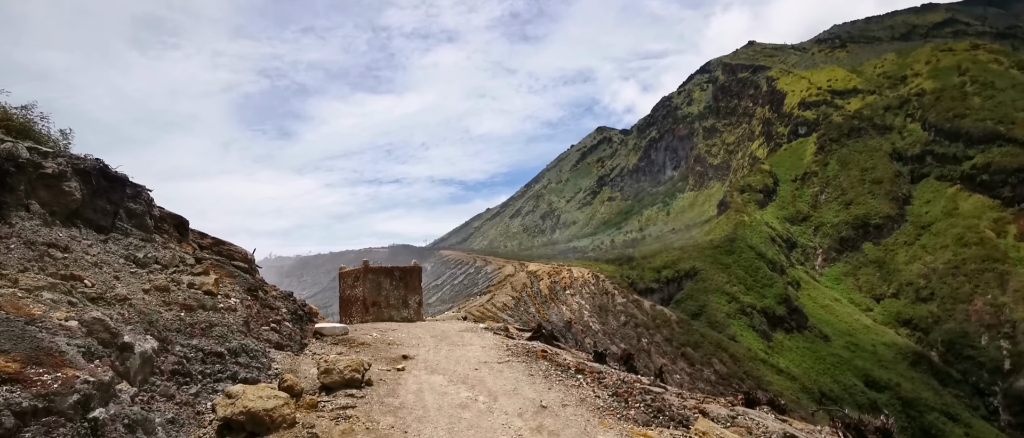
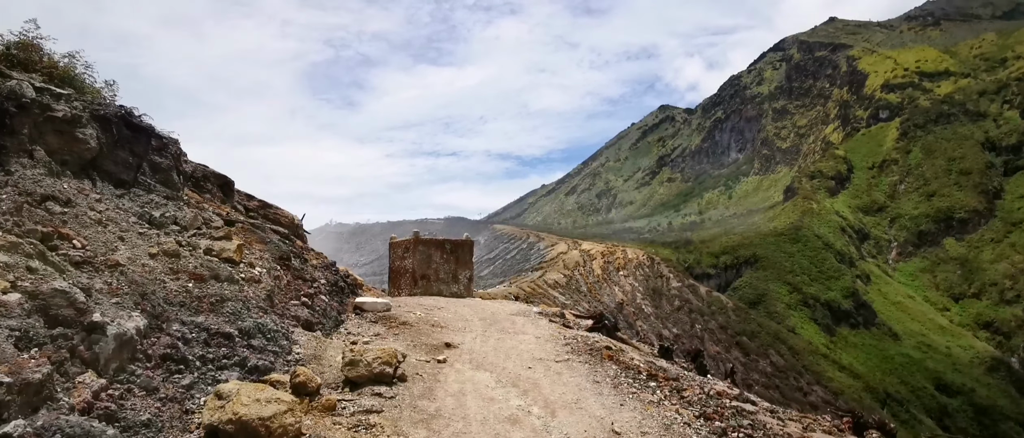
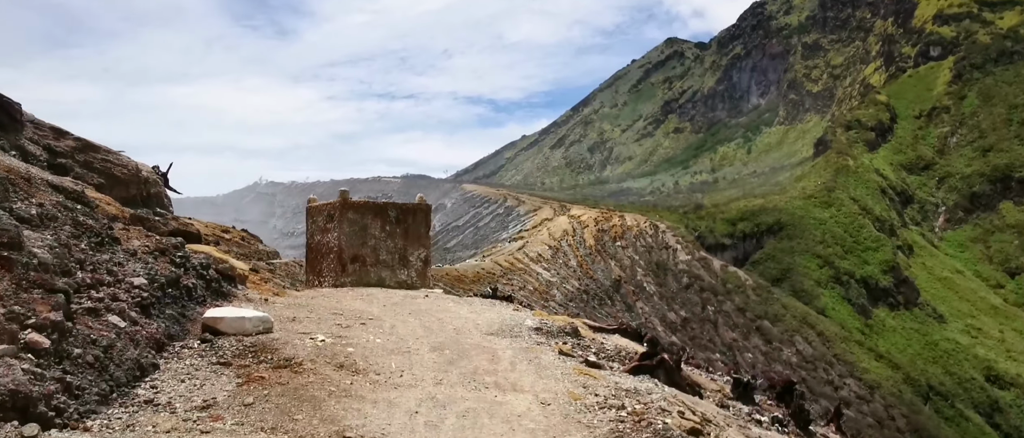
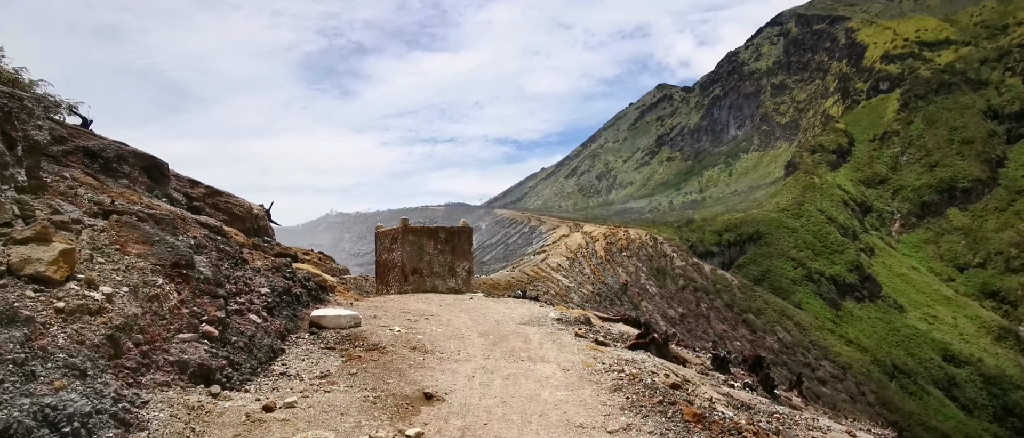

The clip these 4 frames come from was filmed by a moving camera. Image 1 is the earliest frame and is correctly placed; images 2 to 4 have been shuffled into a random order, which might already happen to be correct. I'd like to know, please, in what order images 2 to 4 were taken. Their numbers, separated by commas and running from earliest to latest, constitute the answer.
2, 4, 3
